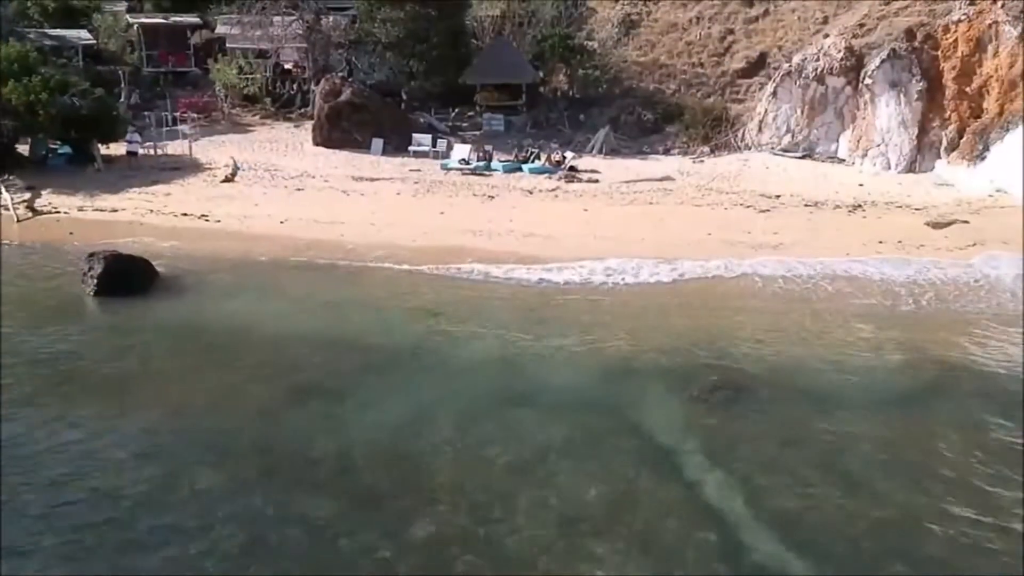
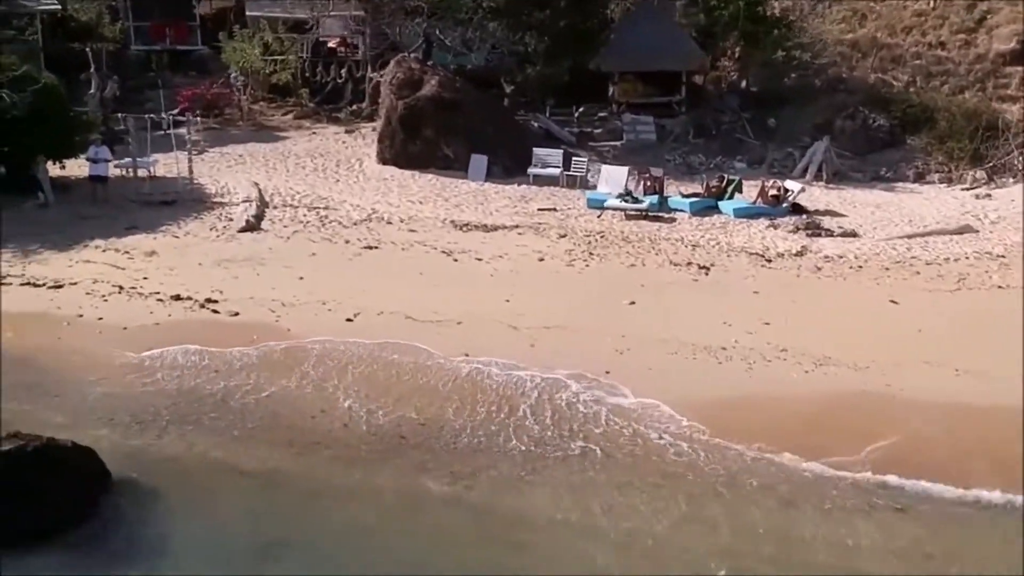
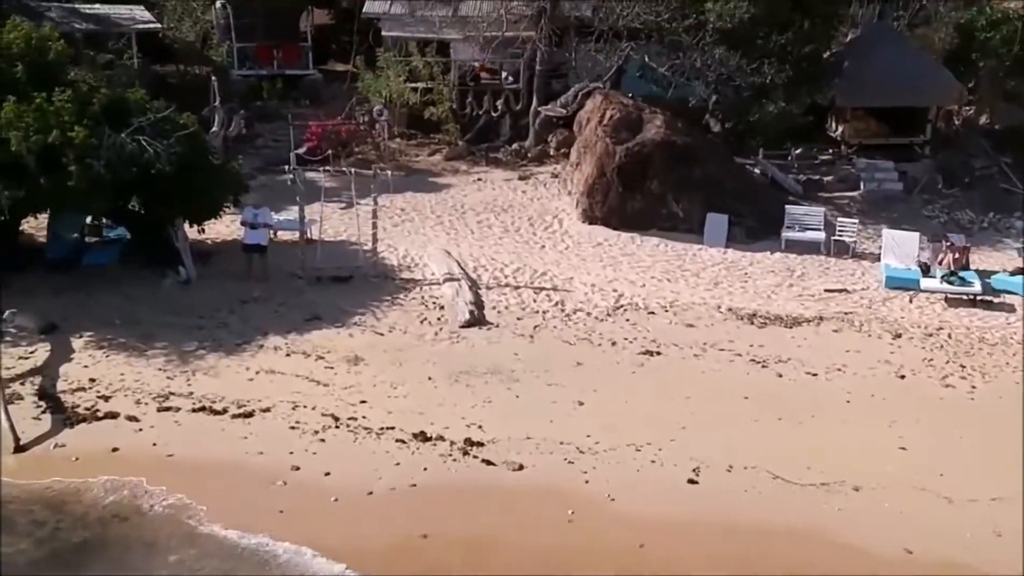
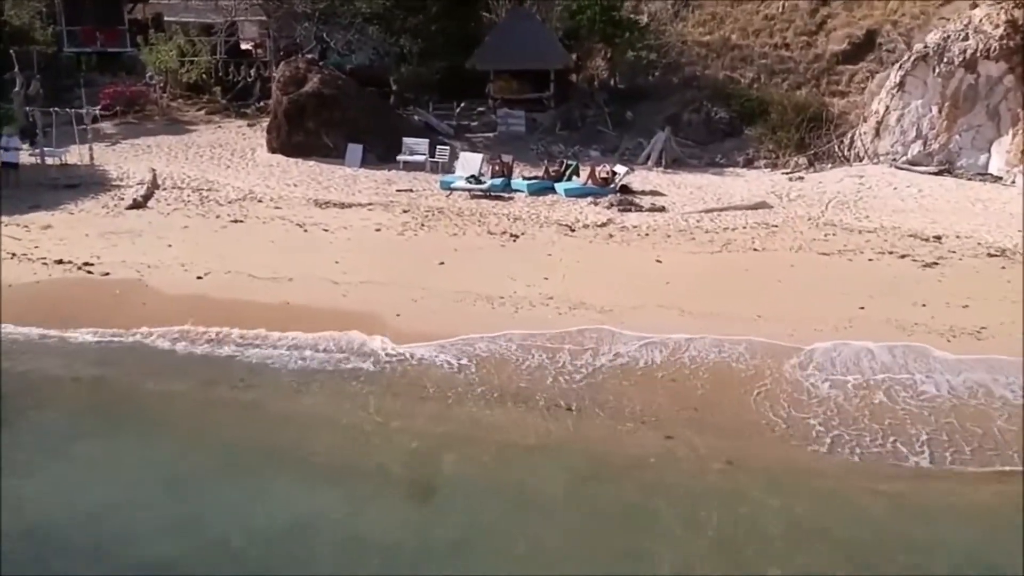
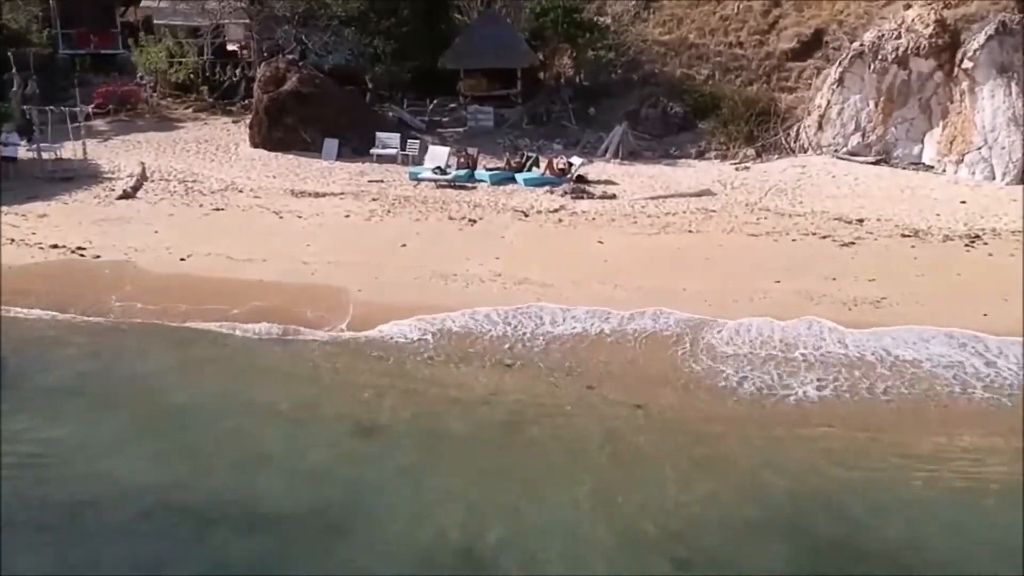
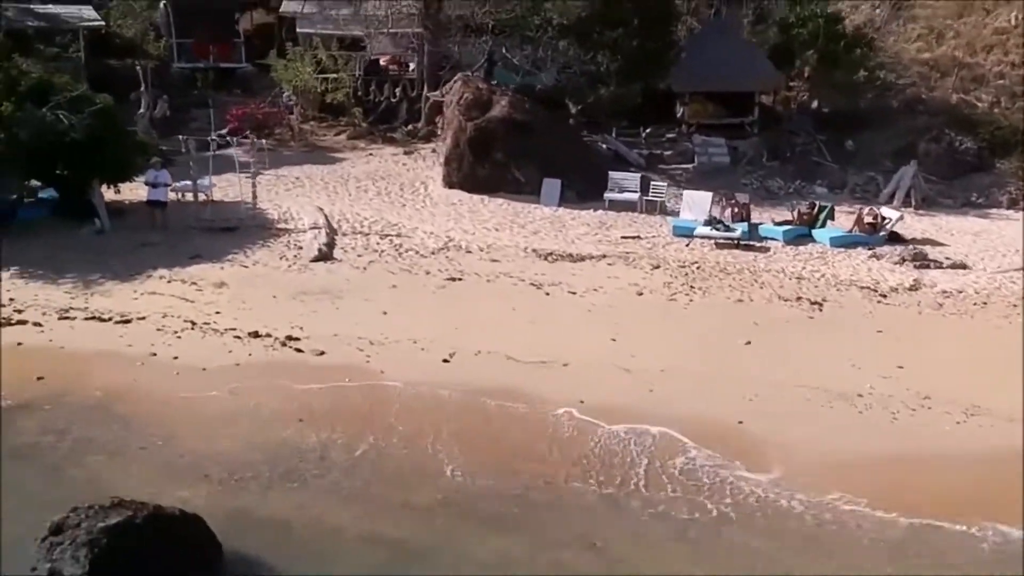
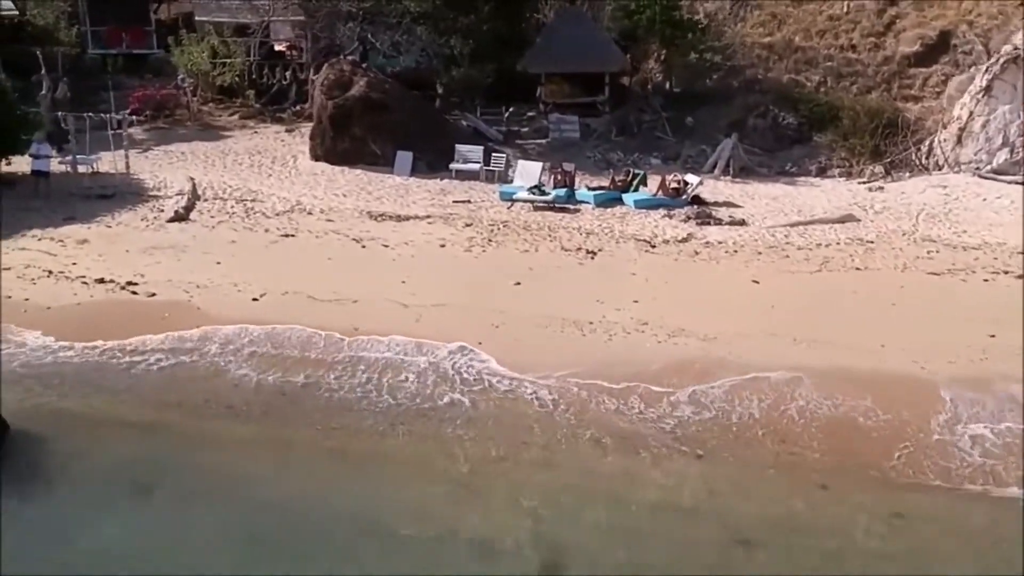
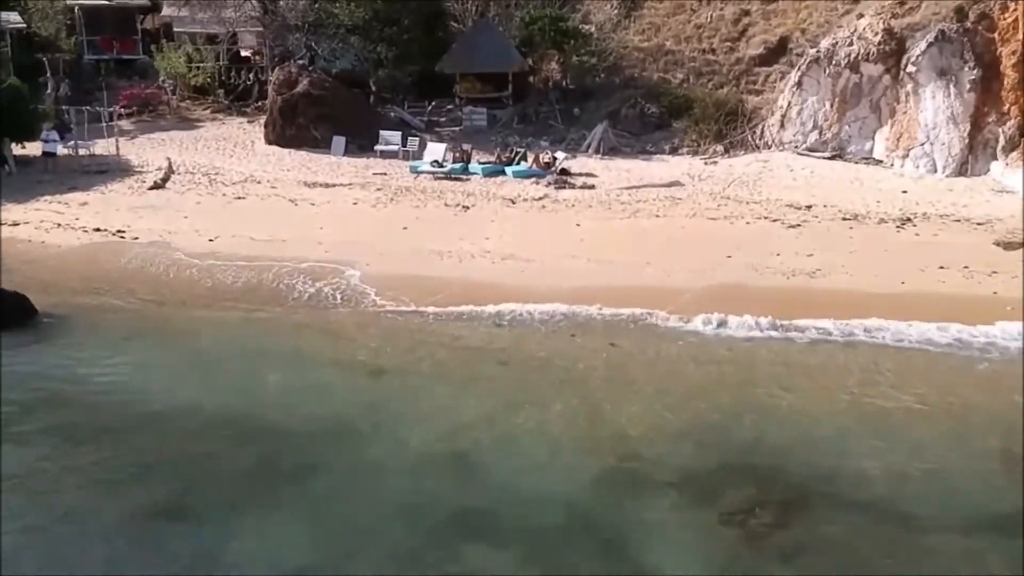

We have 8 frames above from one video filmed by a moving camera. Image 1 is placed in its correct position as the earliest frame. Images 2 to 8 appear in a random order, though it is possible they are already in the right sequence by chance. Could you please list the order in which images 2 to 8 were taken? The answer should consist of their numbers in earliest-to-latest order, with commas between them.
8, 5, 4, 7, 2, 6, 3
